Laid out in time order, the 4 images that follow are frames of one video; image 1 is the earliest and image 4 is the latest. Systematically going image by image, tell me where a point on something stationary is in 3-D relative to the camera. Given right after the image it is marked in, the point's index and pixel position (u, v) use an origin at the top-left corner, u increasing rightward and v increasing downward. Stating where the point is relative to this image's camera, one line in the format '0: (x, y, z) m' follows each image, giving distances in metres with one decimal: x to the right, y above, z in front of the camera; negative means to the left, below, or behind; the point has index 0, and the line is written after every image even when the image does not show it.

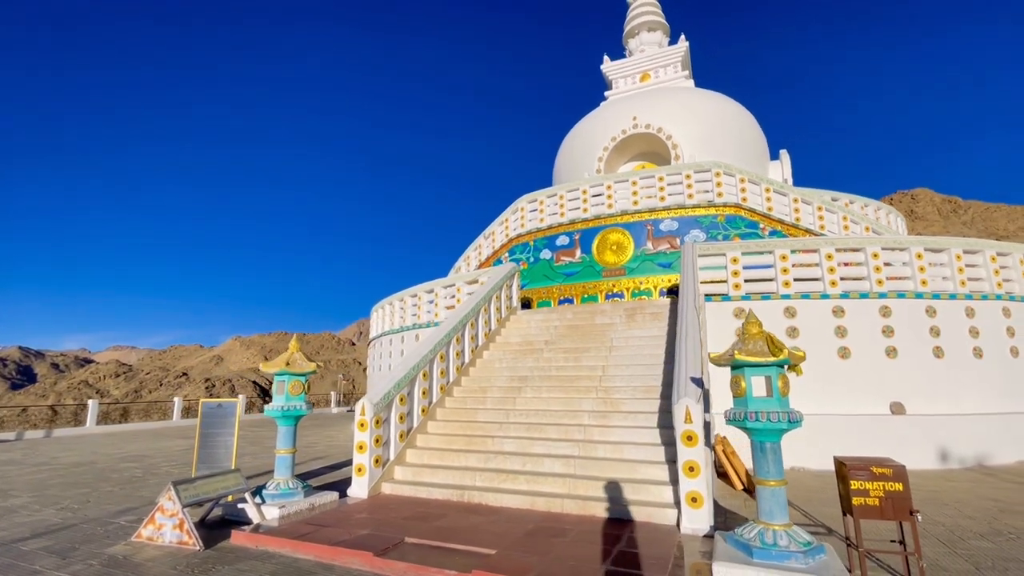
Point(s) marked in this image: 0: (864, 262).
0: (+5.8, +0.4, +8.2) m
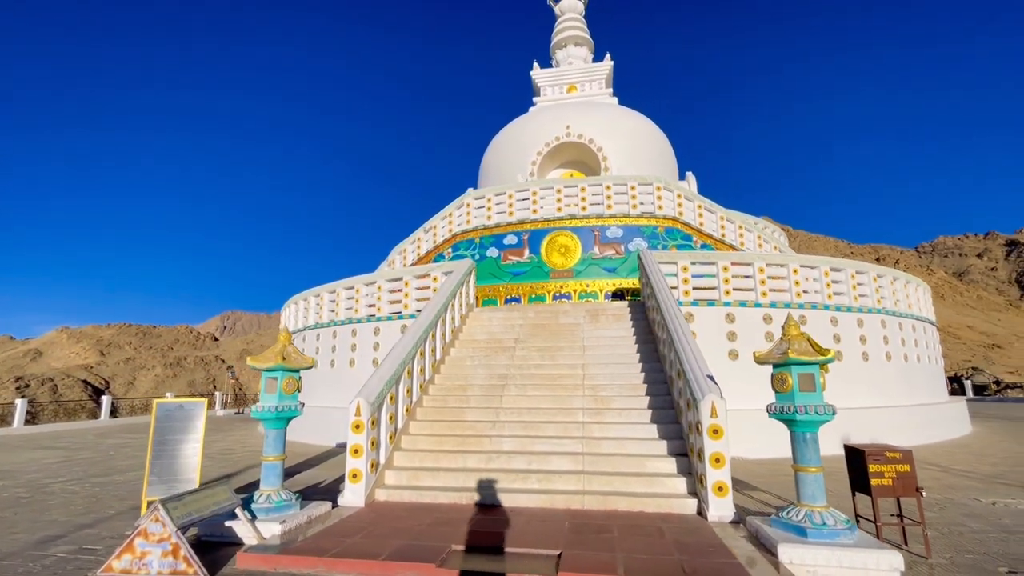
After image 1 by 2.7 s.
0: (+5.2, +0.2, +9.4) m
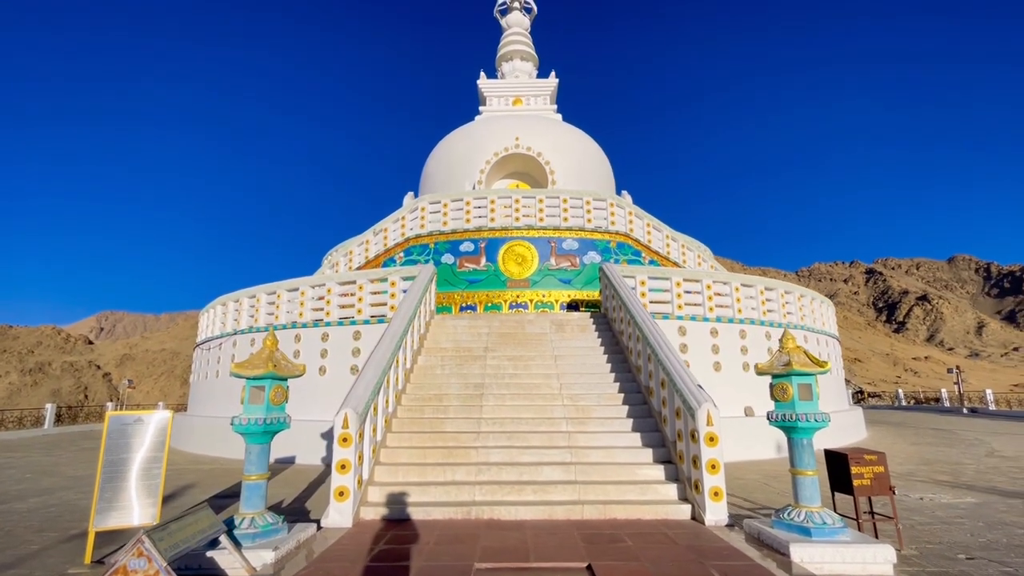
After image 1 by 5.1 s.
0: (+4.4, -0.1, +10.1) m
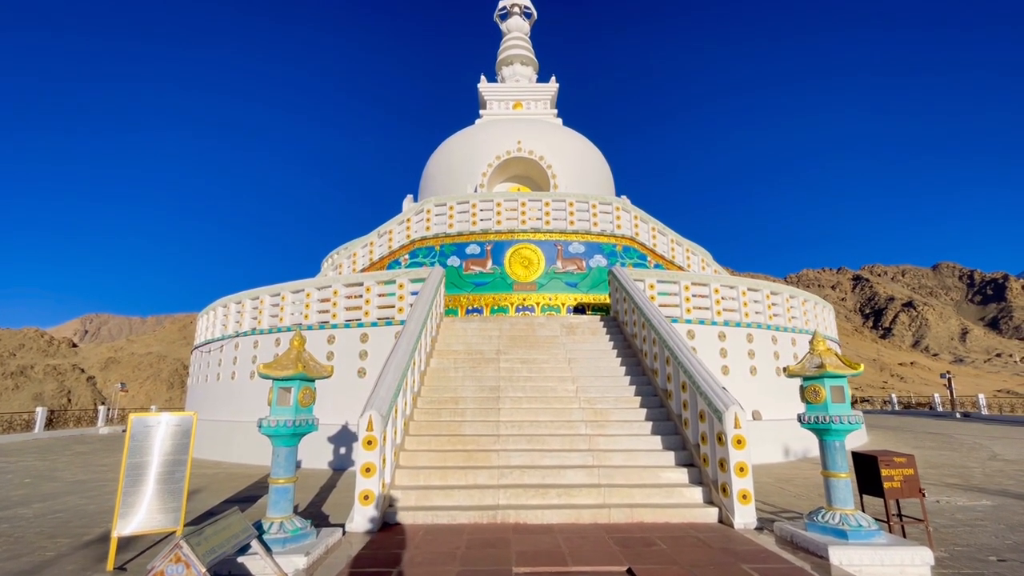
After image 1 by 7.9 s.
0: (+4.6, -0.2, +10.2) m
